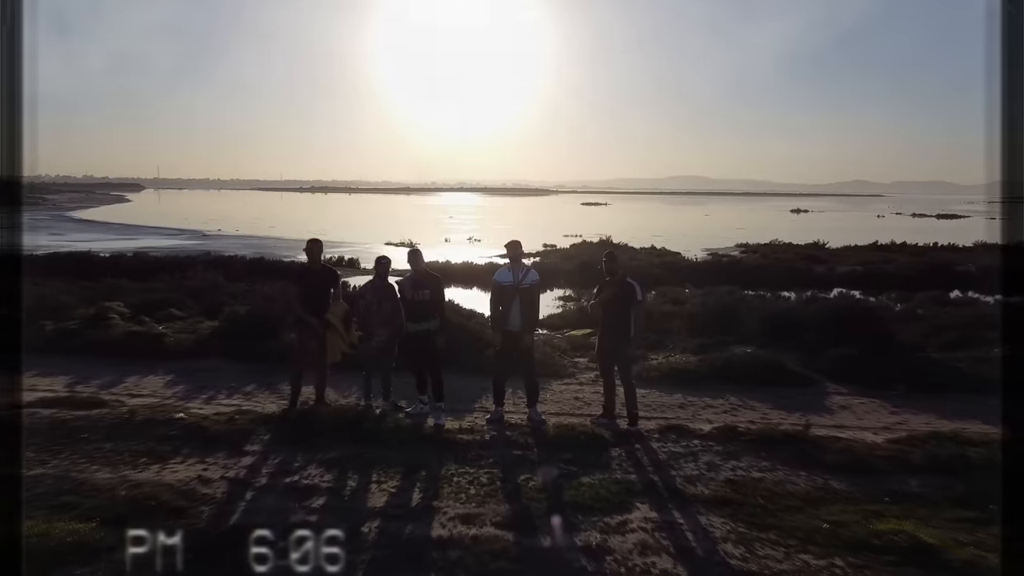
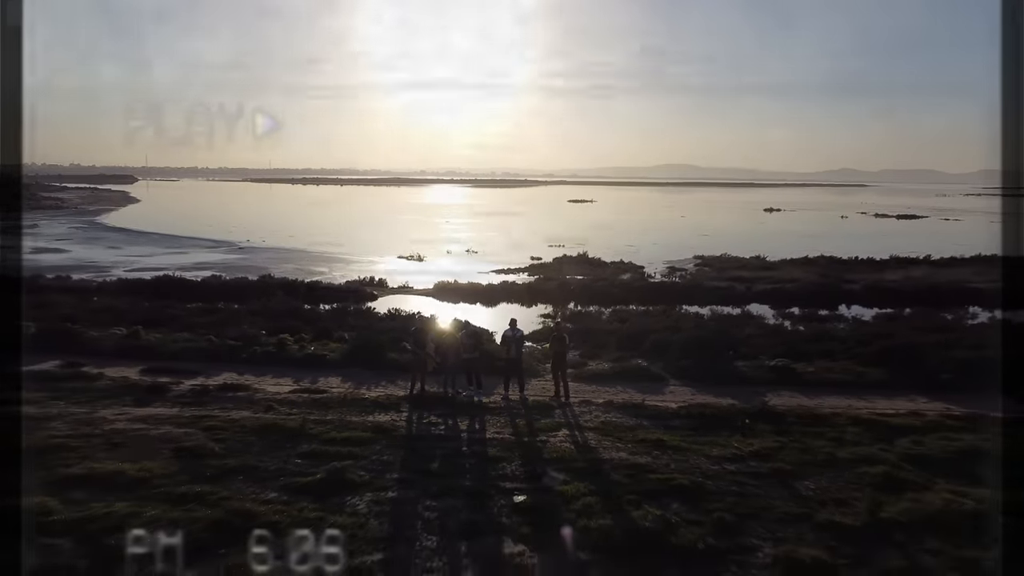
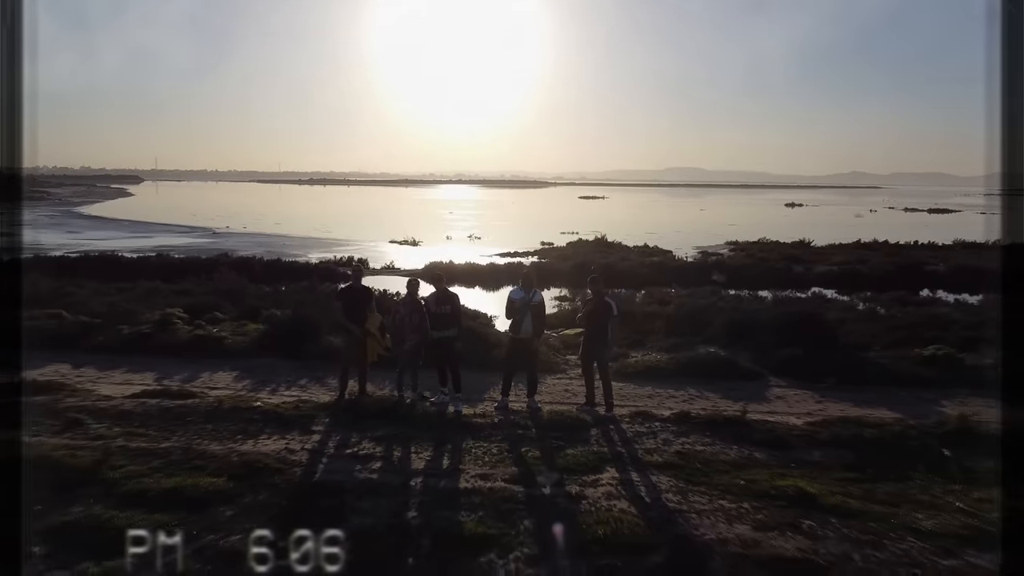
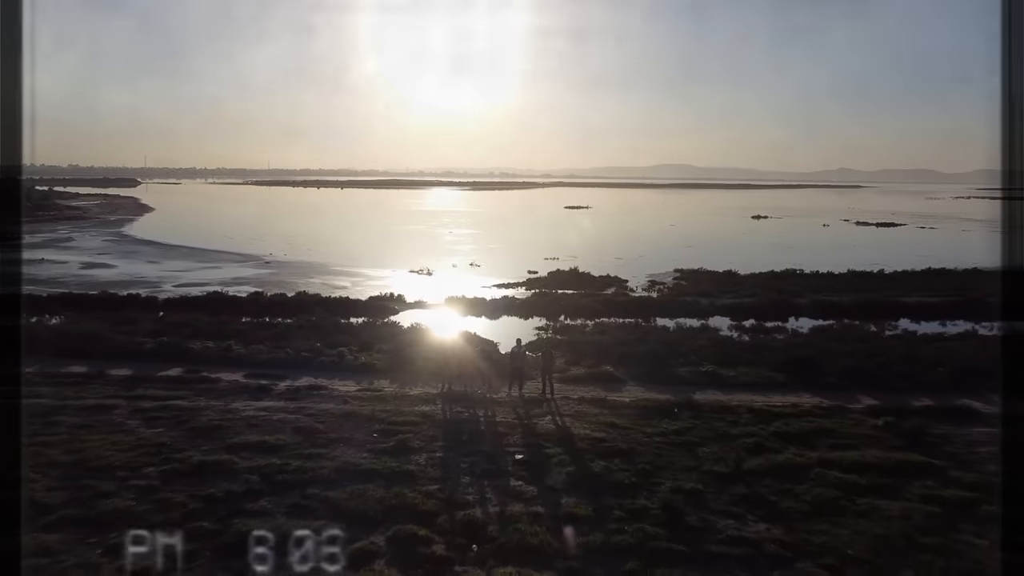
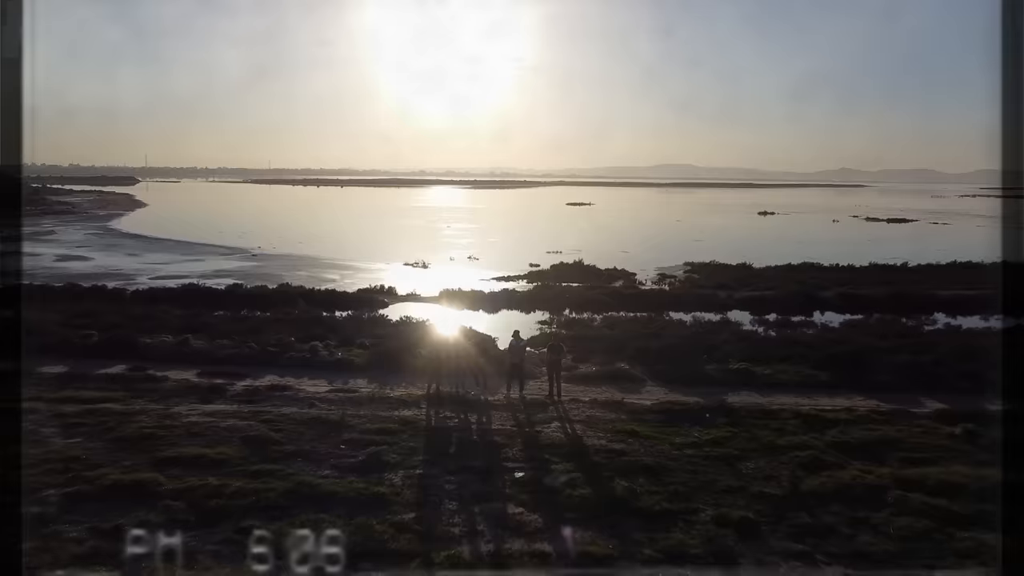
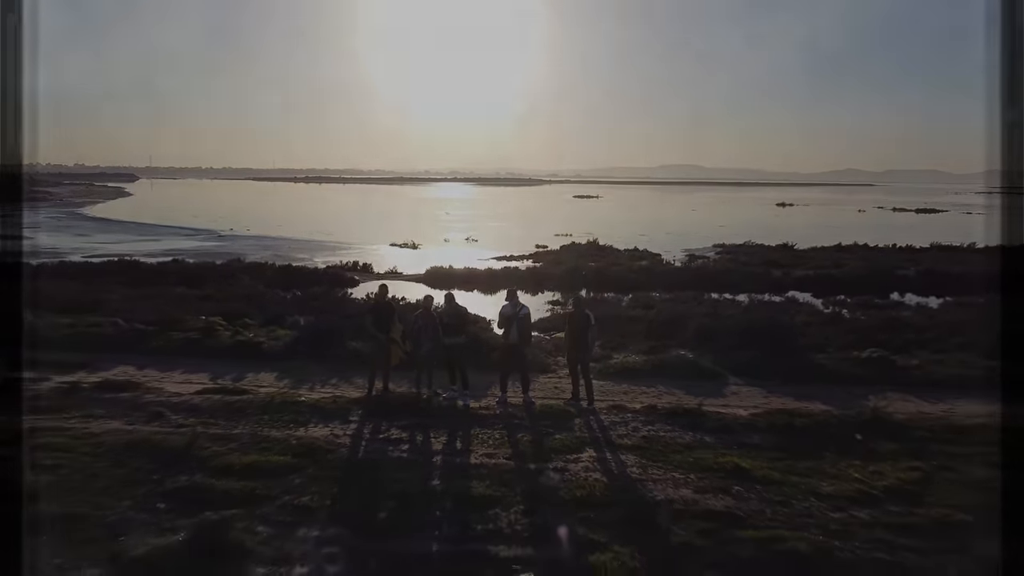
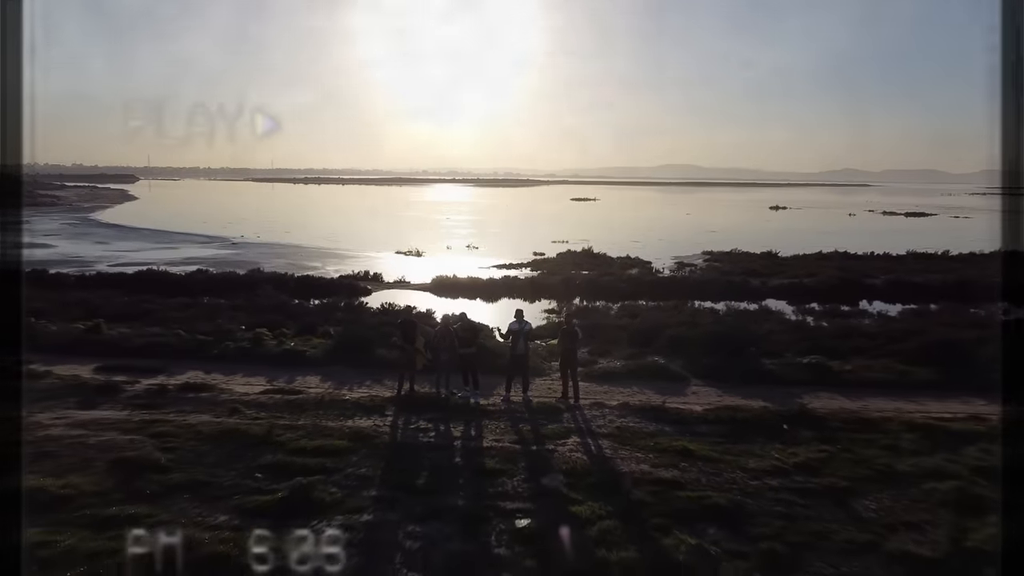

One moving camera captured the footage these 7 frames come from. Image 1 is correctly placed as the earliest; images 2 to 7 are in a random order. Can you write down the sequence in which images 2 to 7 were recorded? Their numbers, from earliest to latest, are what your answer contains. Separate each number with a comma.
3, 6, 7, 2, 5, 4
